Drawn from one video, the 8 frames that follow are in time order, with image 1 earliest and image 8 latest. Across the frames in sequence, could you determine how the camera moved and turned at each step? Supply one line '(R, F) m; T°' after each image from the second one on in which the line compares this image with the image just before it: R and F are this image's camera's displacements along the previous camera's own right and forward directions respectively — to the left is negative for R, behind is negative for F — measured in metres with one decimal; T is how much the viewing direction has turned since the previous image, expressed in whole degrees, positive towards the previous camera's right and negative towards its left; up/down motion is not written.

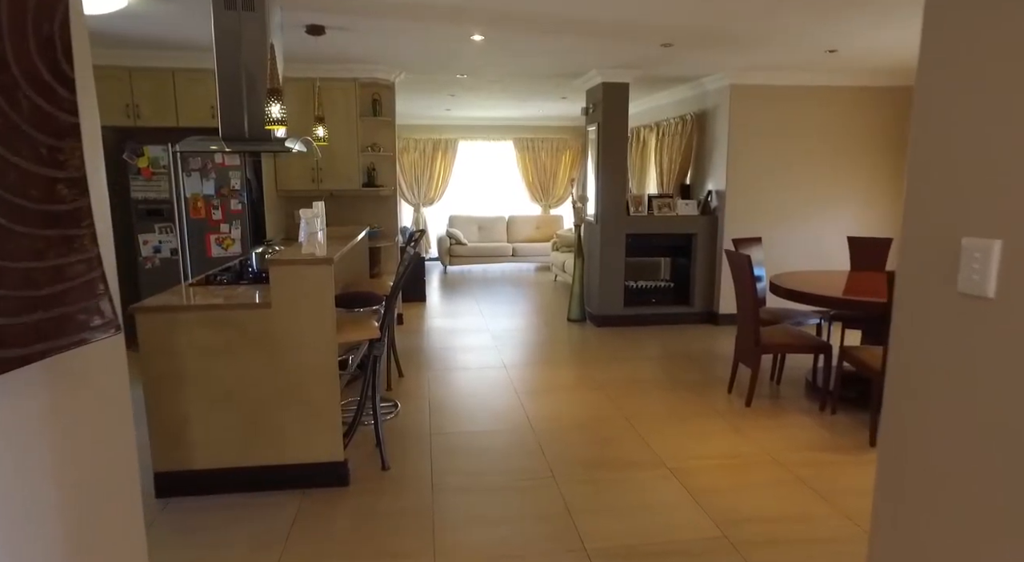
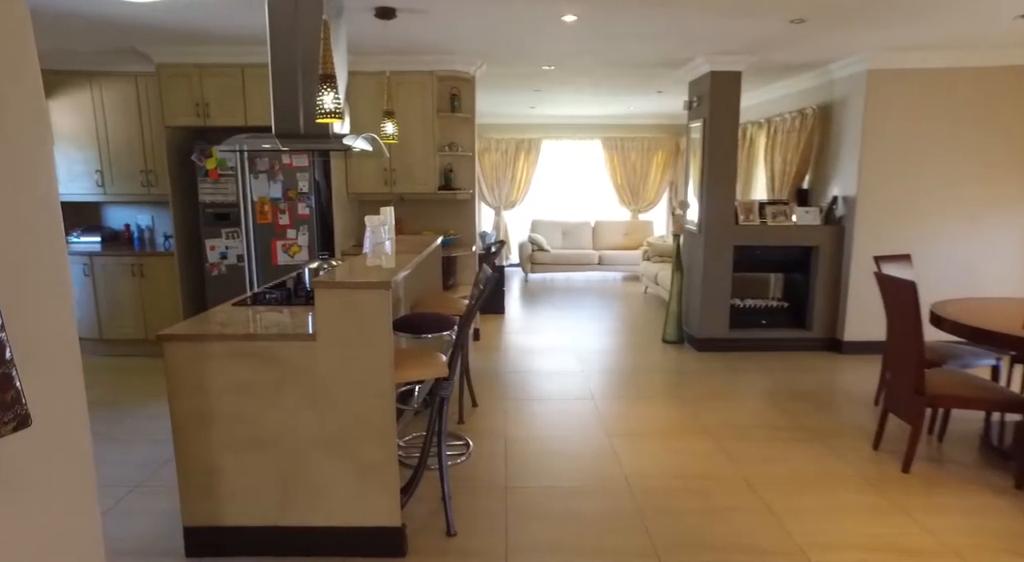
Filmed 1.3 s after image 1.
(-0.1, +0.5) m; -7°
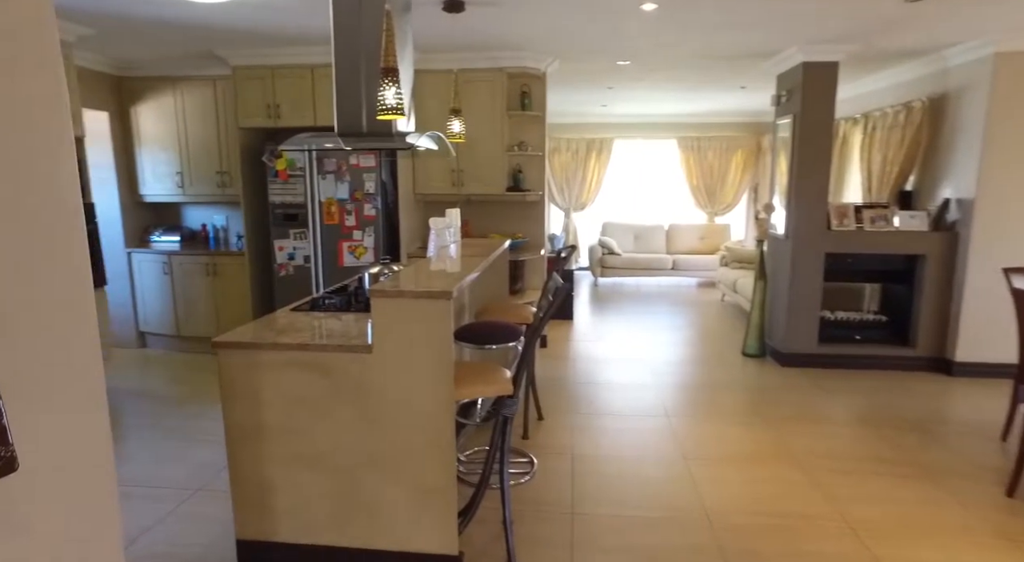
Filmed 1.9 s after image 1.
(0.0, +0.2) m; -6°
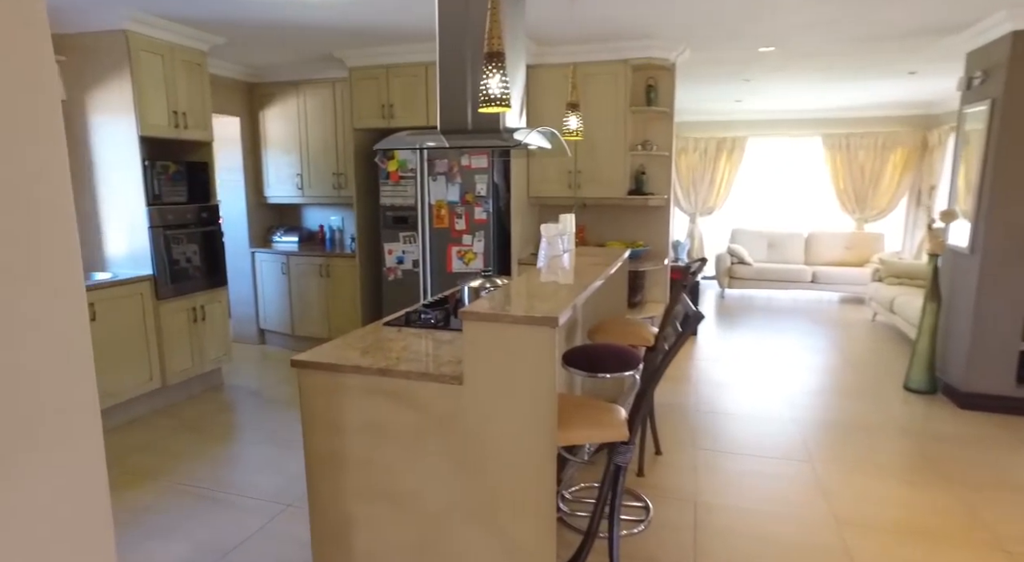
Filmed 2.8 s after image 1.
(0.0, +0.3) m; -11°
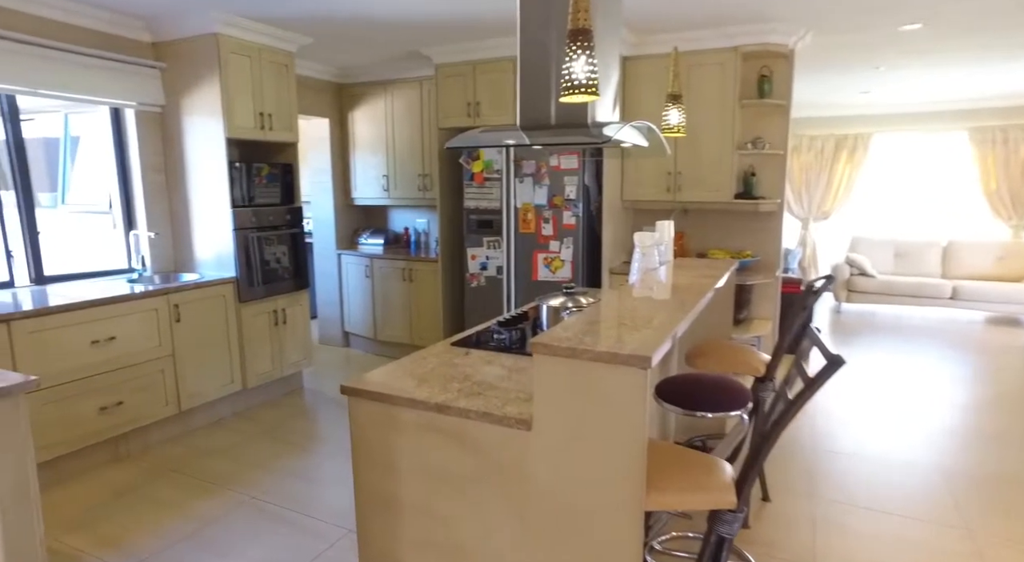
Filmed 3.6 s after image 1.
(0.0, +0.3) m; -9°
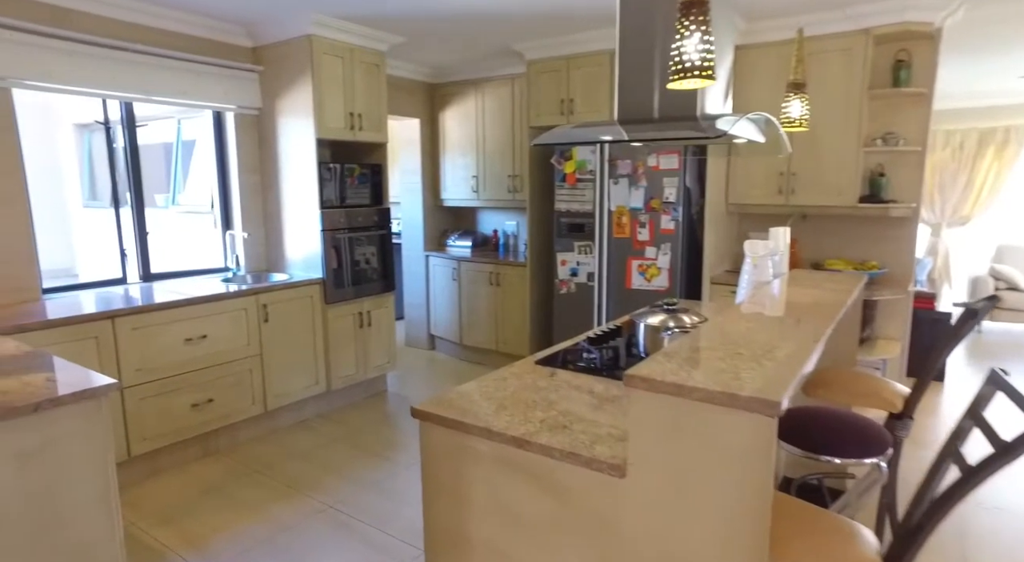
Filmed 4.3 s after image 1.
(0.0, +0.2) m; -8°
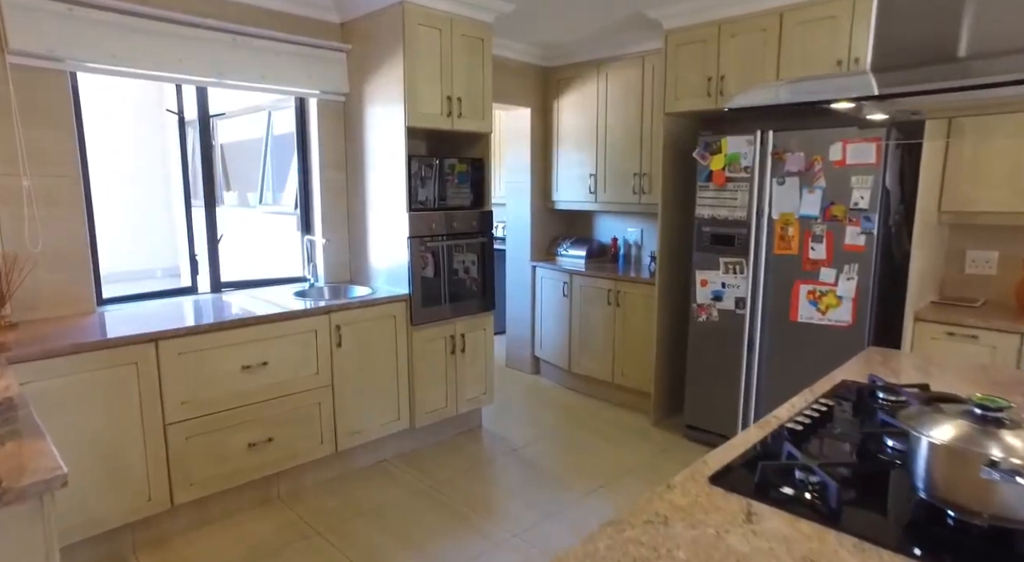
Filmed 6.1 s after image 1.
(-0.1, +0.7) m; -10°
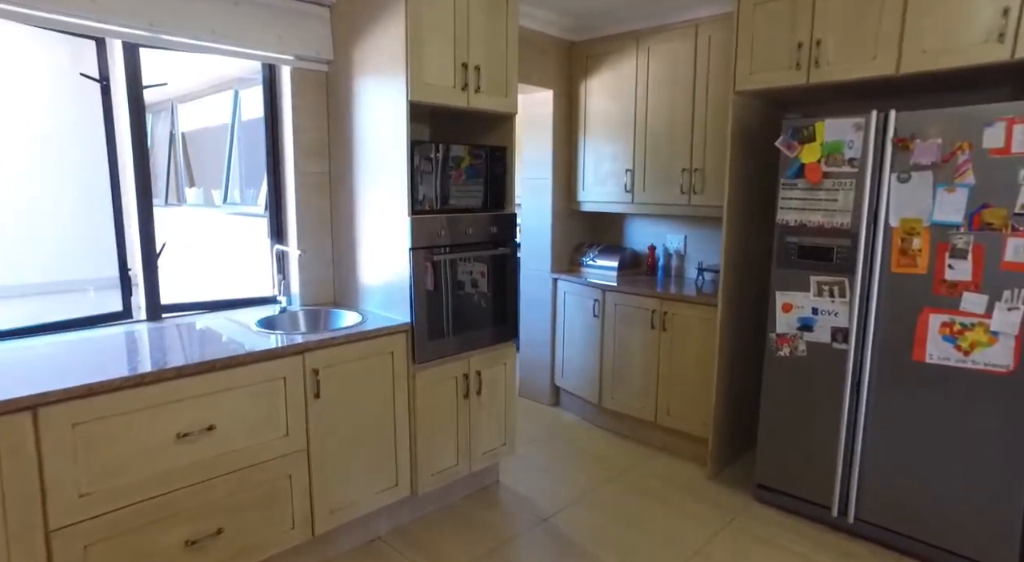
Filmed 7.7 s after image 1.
(-0.2, +0.8) m; +1°
